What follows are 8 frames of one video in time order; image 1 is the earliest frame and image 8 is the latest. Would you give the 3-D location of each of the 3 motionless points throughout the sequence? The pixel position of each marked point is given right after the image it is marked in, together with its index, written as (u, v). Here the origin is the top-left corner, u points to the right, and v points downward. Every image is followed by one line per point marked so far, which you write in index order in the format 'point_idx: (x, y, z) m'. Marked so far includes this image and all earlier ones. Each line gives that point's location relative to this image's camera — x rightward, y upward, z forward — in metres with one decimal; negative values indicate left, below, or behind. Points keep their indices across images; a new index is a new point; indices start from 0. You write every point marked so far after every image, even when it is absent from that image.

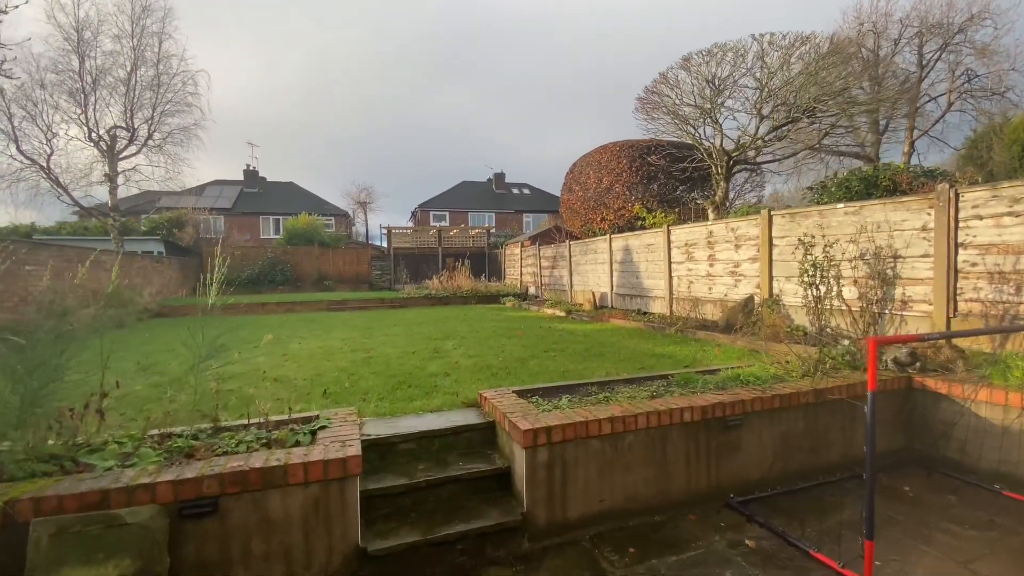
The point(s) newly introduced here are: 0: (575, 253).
0: (+1.5, +0.8, +10.8) m
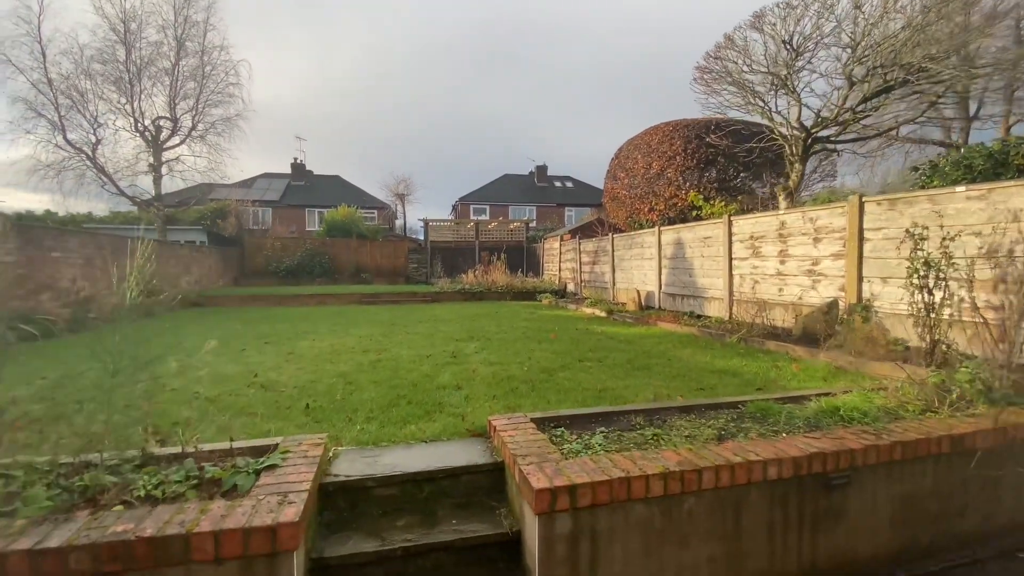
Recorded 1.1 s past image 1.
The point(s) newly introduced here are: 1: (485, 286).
0: (+2.3, +0.9, +9.8) m
1: (-0.7, +0.1, +12.9) m
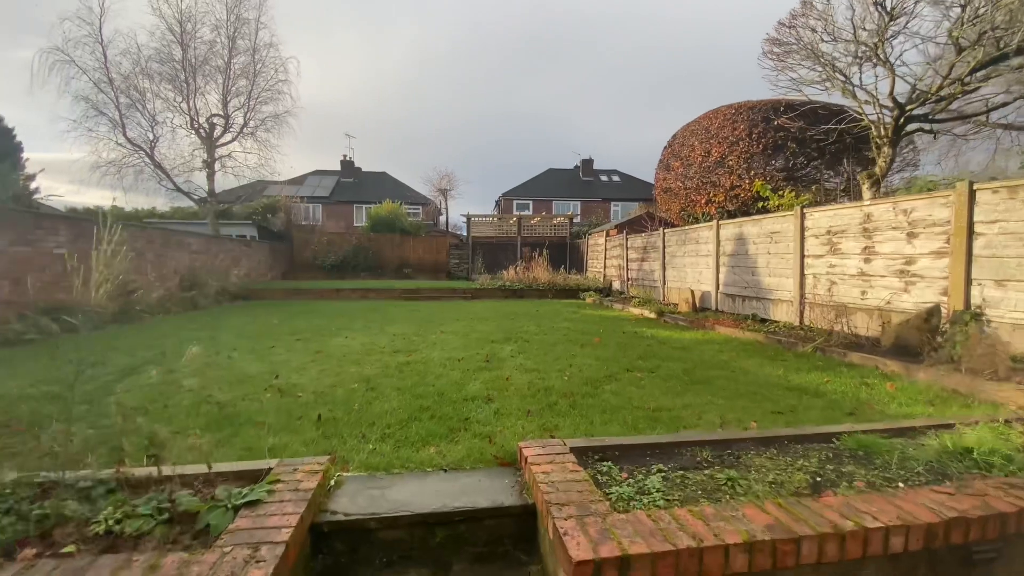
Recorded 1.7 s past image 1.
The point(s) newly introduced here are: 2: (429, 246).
0: (+3.1, +0.9, +9.1) m
1: (+0.4, +0.1, +12.5) m
2: (-3.1, +1.6, +17.2) m
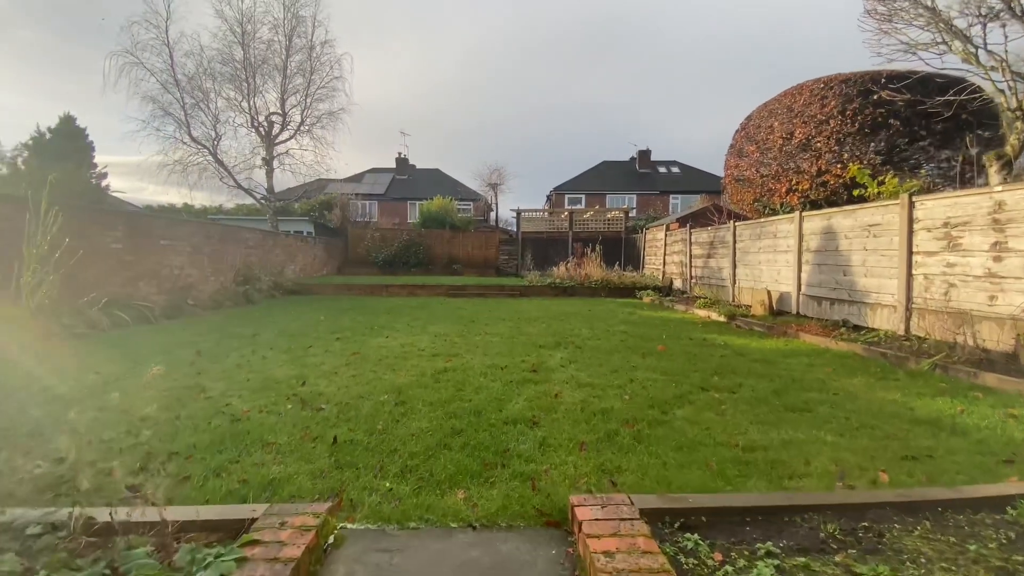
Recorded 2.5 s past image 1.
0: (+4.1, +0.9, +8.2) m
1: (+1.7, +0.2, +11.8) m
2: (-1.2, +1.7, +16.9) m
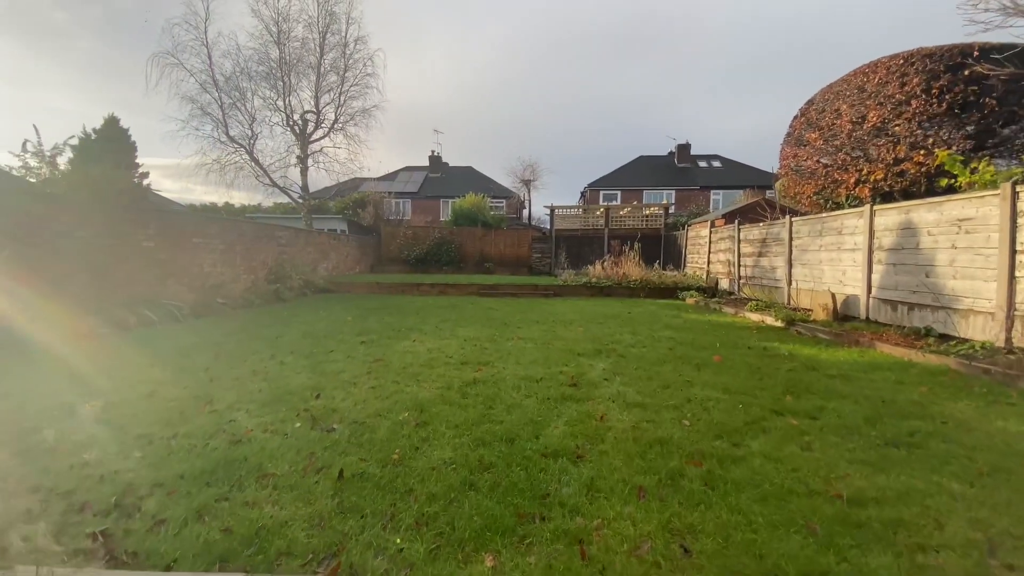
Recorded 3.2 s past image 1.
0: (+4.6, +0.9, +7.4) m
1: (+2.5, +0.2, +11.3) m
2: (-0.1, +1.8, +16.6) m
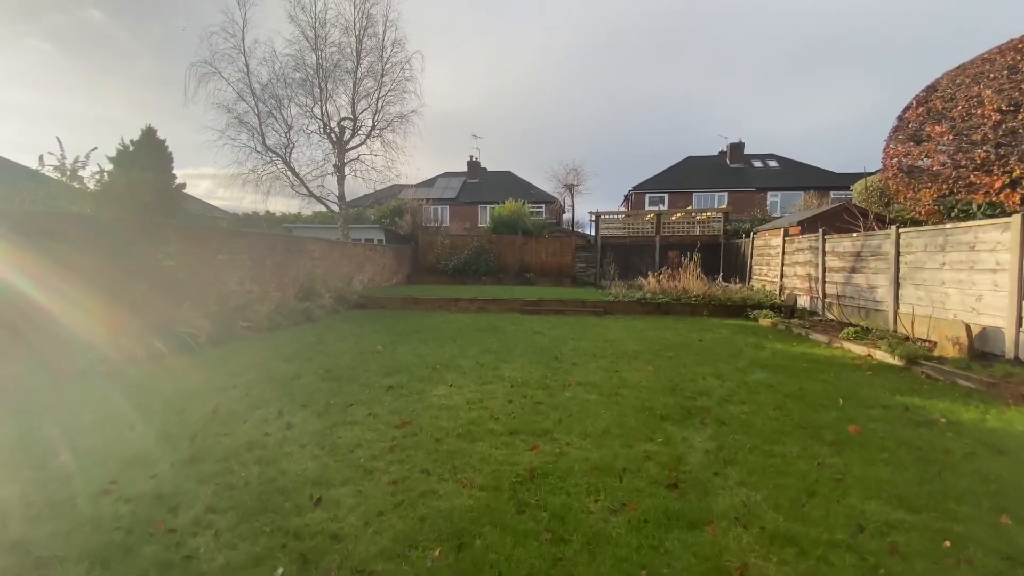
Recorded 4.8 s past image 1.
0: (+5.3, +0.5, +6.1) m
1: (+3.5, -0.2, +10.1) m
2: (+1.4, +1.4, +15.6) m
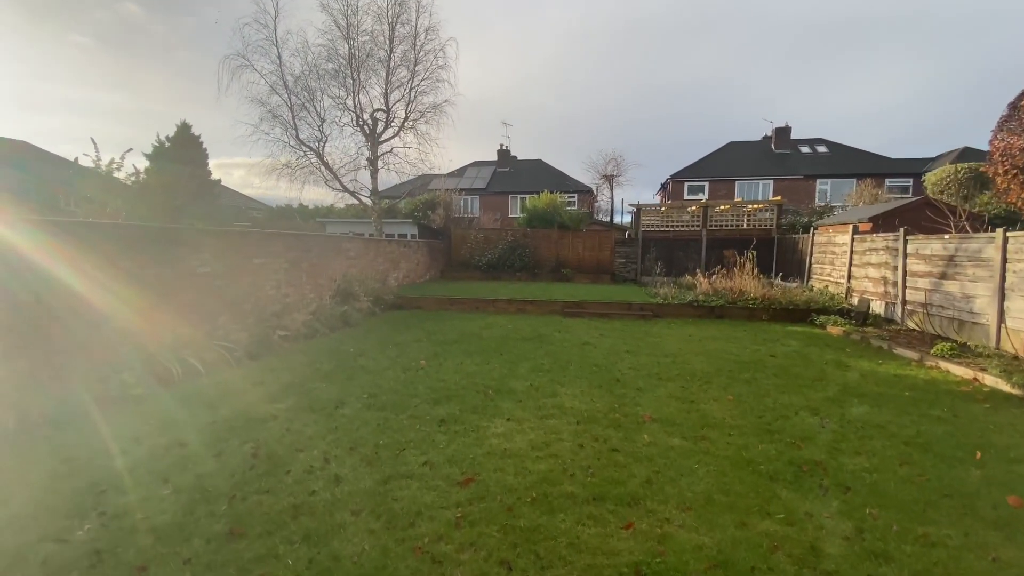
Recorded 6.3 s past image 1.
0: (+6.0, +0.4, +5.3) m
1: (+4.4, -0.2, +9.4) m
2: (+2.5, +1.5, +15.0) m
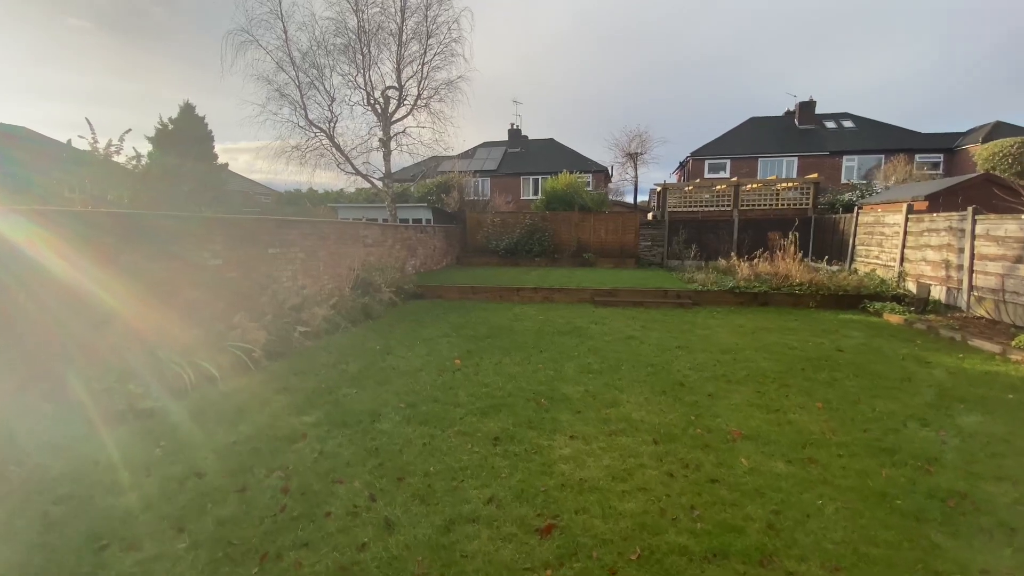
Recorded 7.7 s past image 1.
0: (+6.4, +0.5, +4.7) m
1: (+4.9, +0.1, +8.8) m
2: (+3.1, +2.0, +14.3) m
